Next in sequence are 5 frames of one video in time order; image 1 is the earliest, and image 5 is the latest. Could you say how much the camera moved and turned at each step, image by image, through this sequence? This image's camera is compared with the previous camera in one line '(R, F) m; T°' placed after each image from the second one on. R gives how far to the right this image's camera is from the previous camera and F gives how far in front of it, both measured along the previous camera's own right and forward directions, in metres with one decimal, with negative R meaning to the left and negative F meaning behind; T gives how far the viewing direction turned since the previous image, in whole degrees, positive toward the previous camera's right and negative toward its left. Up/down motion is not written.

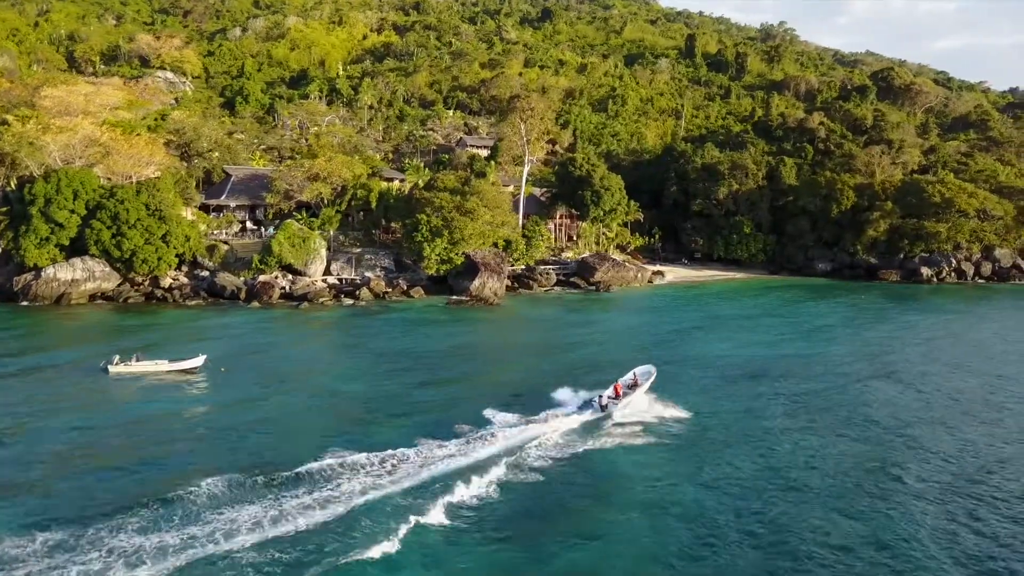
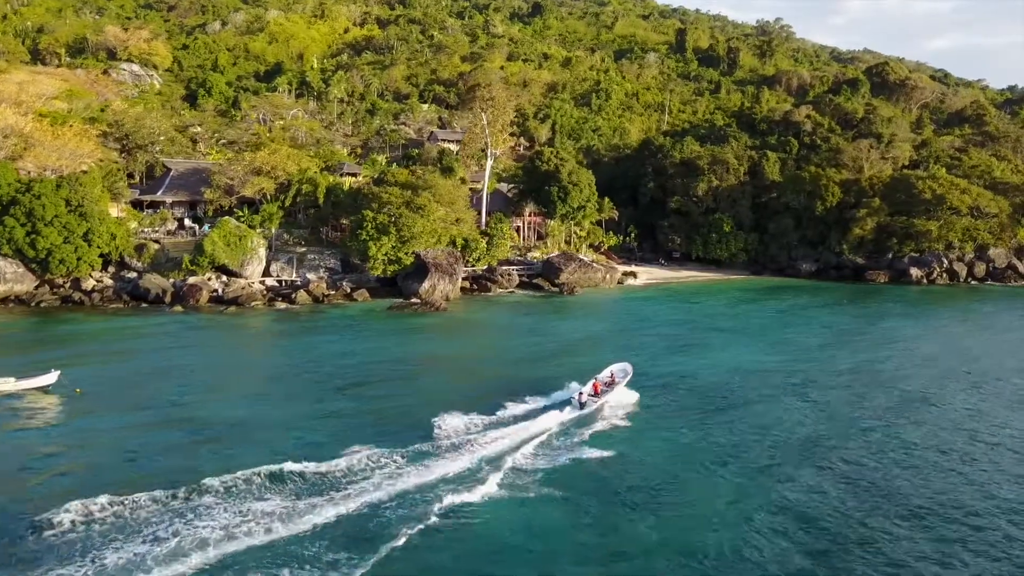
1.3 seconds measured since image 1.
(+2.8, +4.1) m; 0°
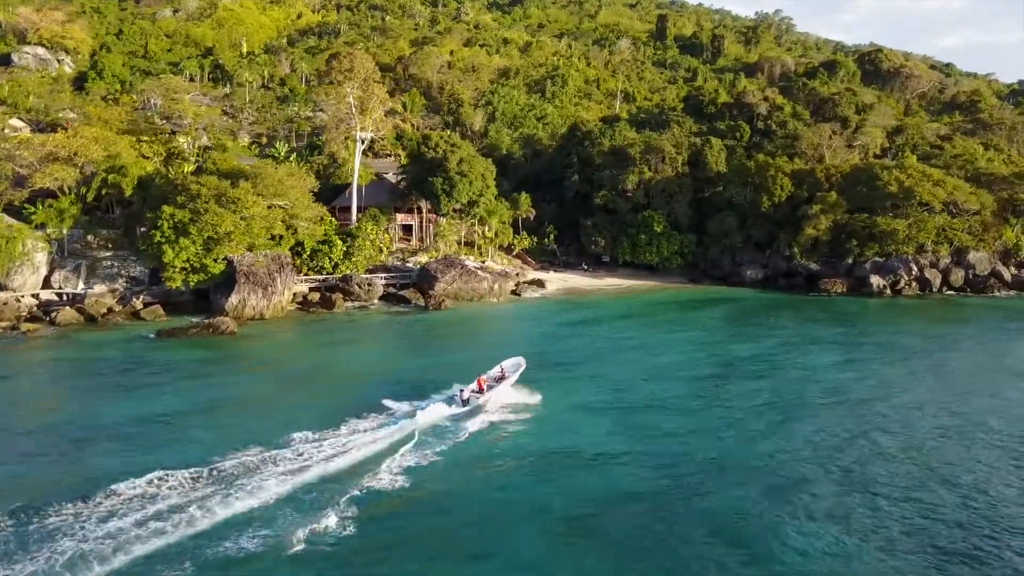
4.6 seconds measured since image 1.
(+8.3, +10.7) m; -1°
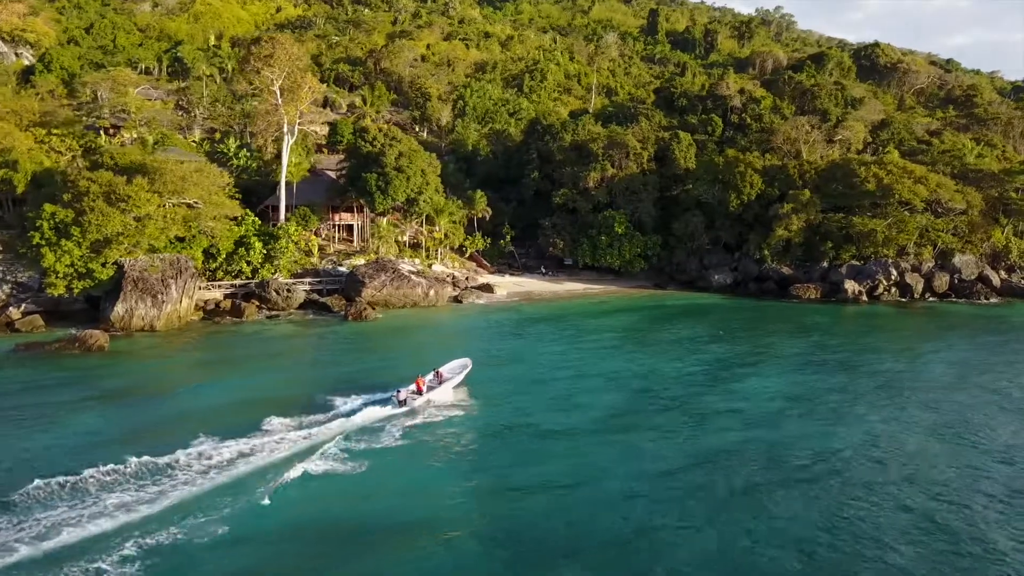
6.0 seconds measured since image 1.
(+3.6, +4.2) m; 0°
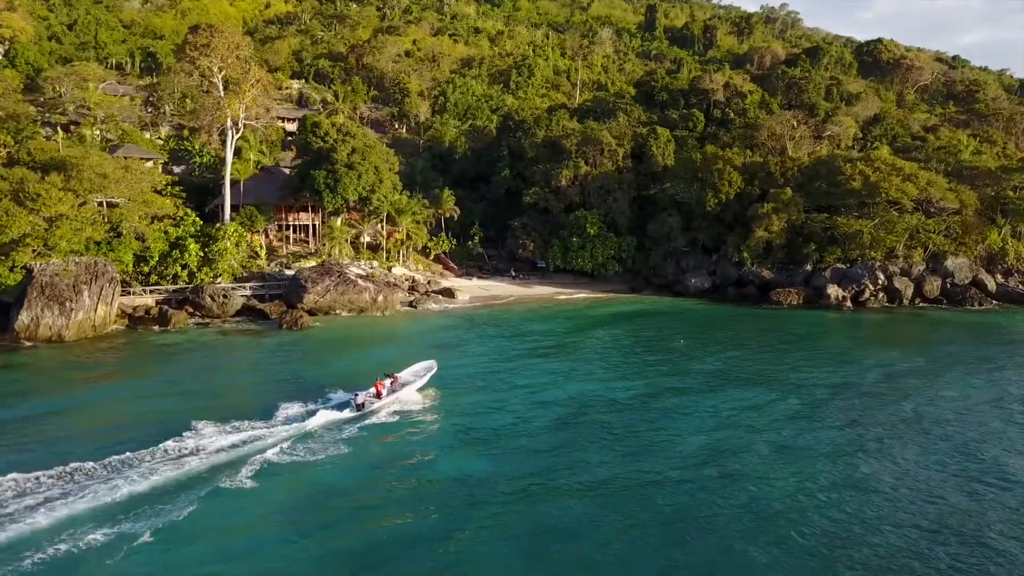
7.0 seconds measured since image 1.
(+2.6, +3.0) m; -1°
